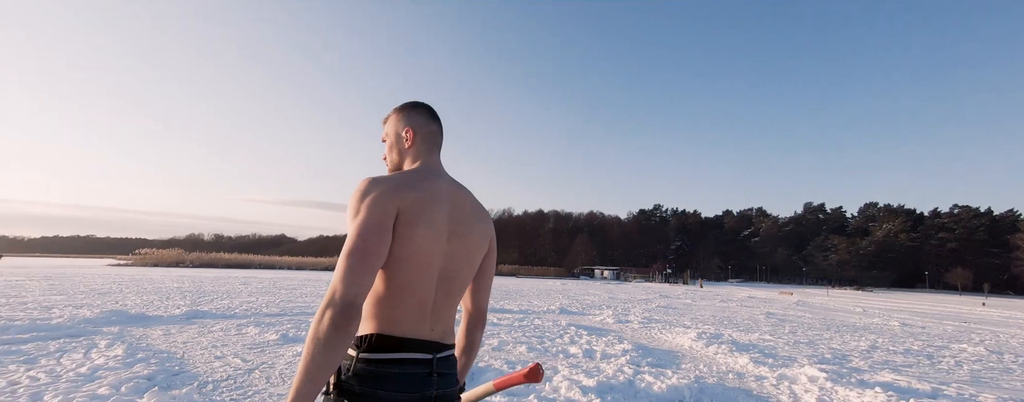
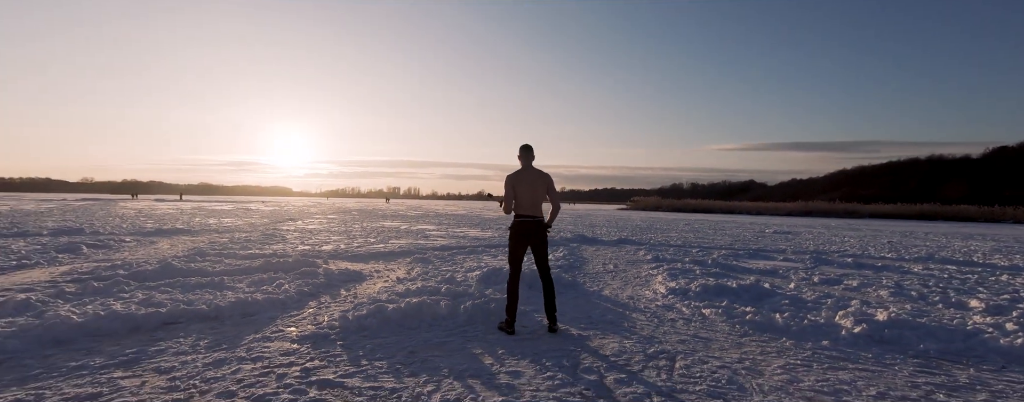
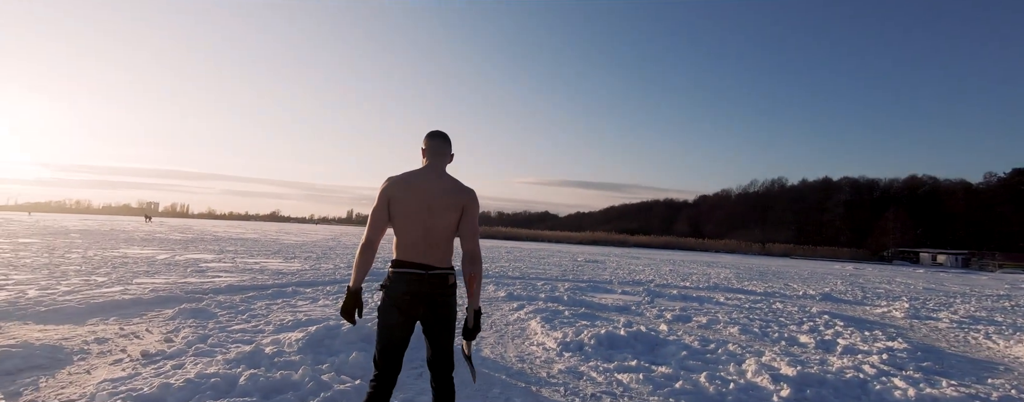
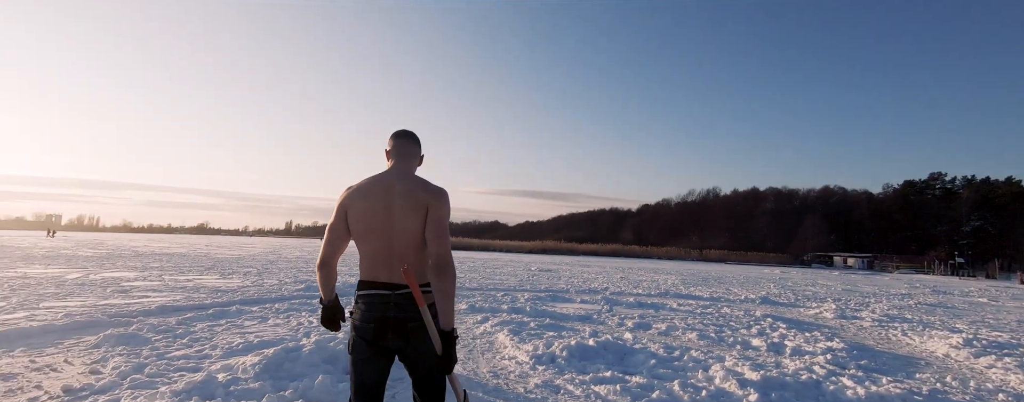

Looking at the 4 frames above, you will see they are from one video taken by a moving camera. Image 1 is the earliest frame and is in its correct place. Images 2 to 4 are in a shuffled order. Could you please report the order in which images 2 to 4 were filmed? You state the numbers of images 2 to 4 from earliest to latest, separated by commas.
4, 3, 2
